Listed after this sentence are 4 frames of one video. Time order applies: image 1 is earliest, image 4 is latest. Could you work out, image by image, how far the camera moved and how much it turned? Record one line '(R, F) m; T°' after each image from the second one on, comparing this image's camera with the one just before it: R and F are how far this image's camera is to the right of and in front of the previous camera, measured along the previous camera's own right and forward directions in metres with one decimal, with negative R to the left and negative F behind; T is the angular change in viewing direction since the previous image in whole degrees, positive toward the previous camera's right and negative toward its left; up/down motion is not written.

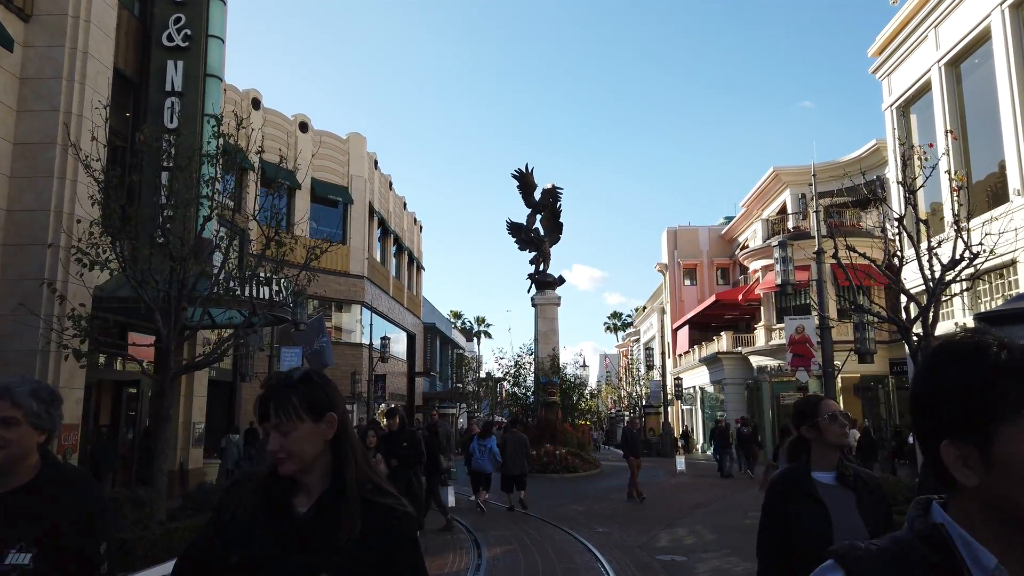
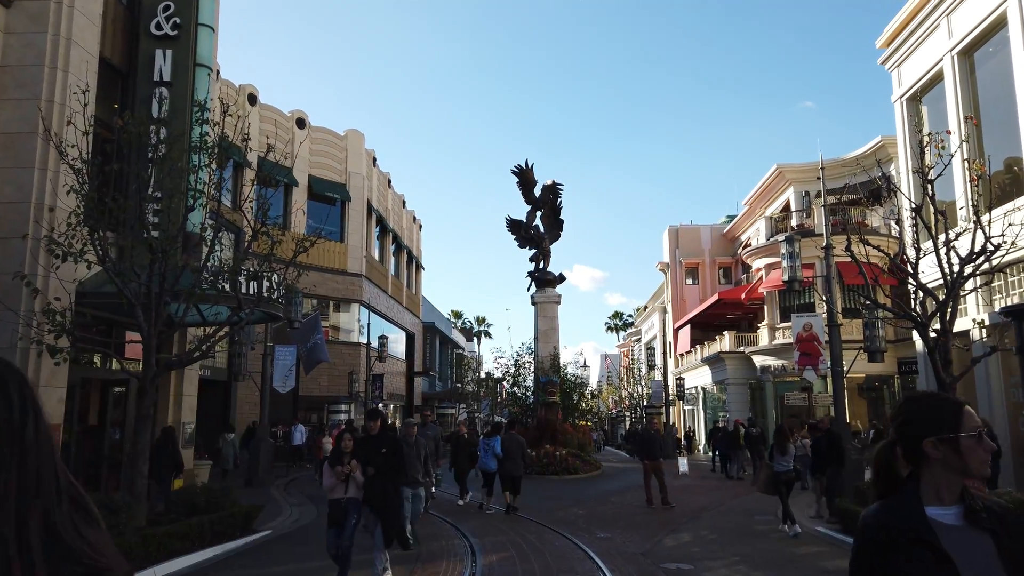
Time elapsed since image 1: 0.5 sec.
(0.0, +0.5) m; 0°
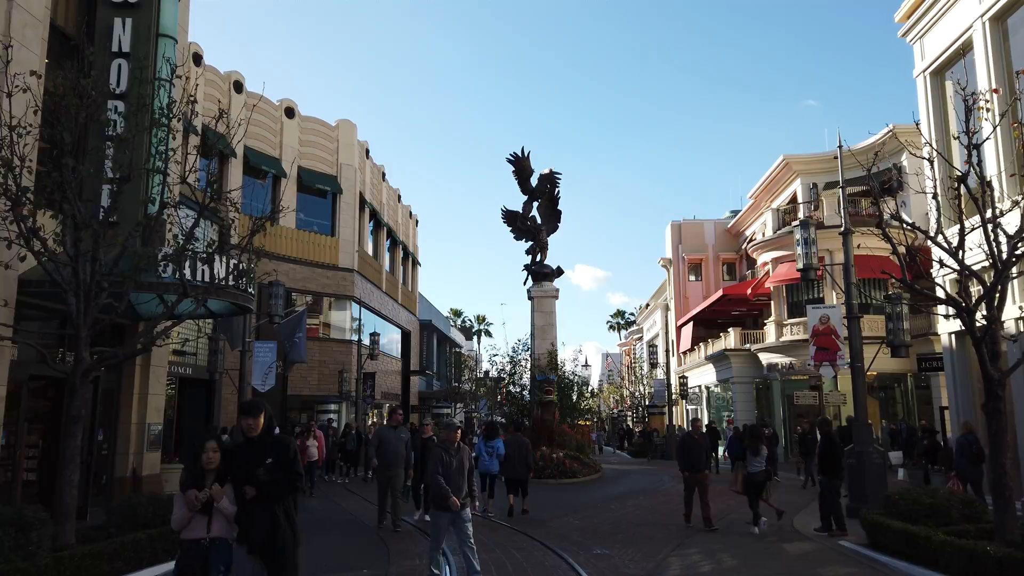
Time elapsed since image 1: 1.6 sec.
(+0.2, +1.2) m; 0°
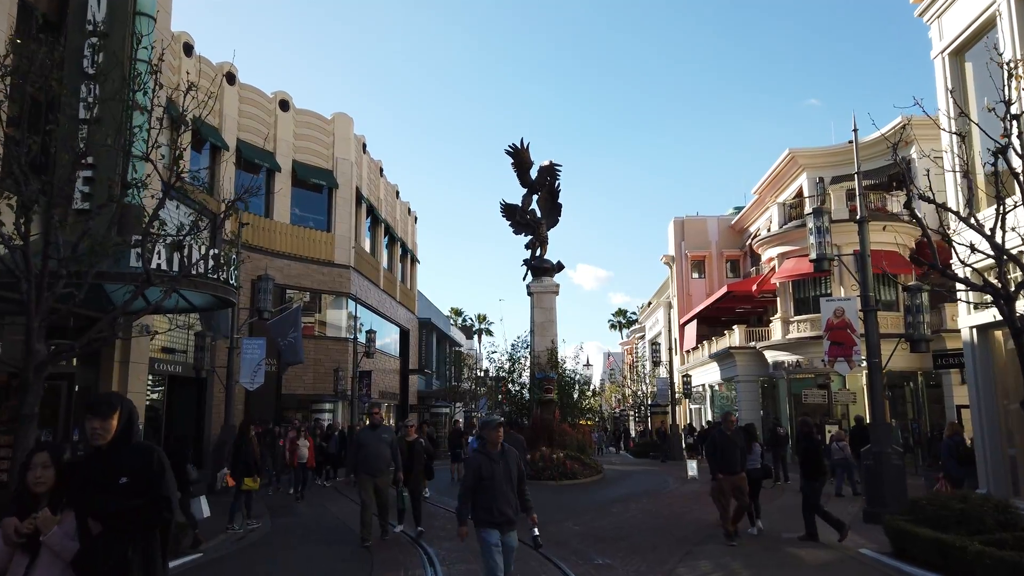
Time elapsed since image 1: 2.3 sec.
(+0.1, +0.8) m; 0°
